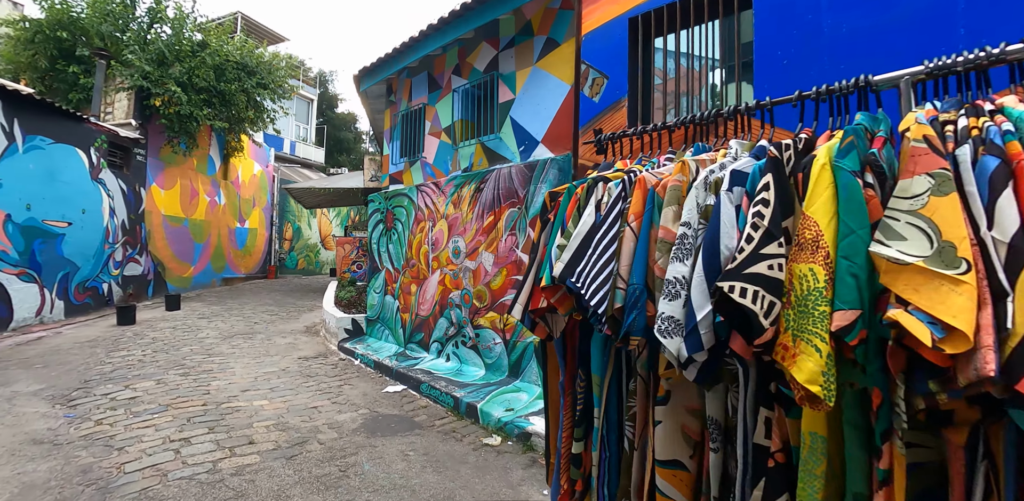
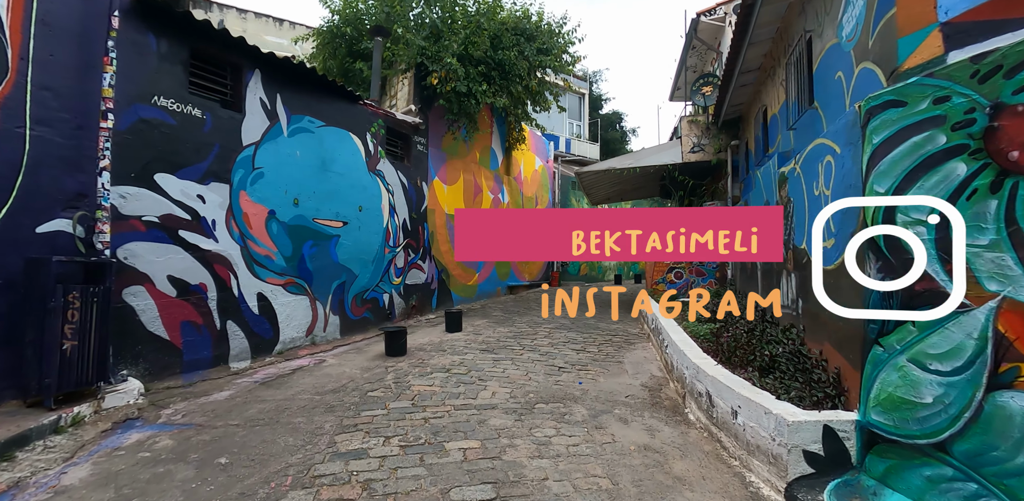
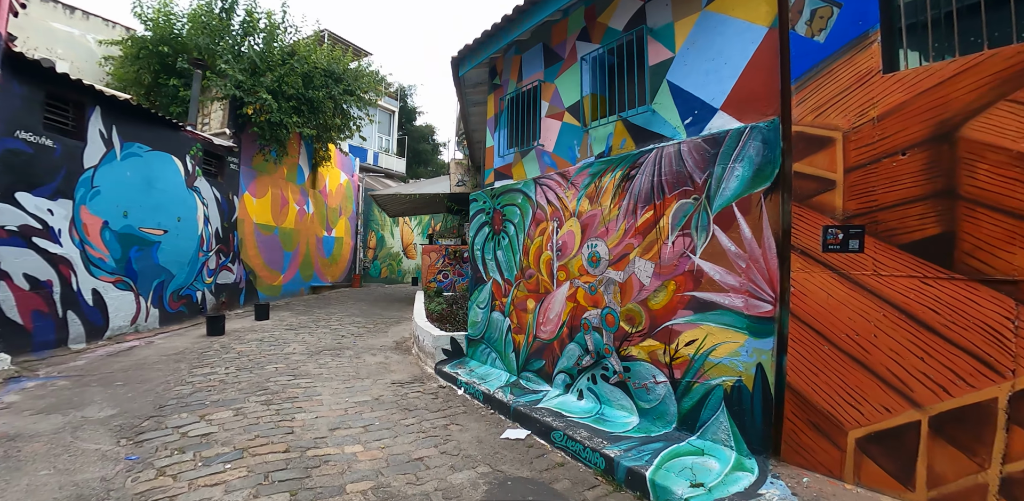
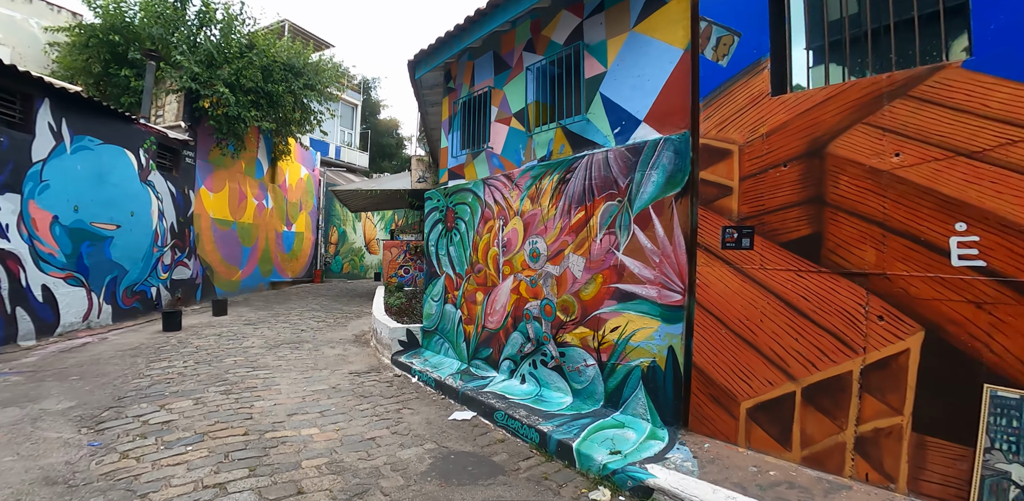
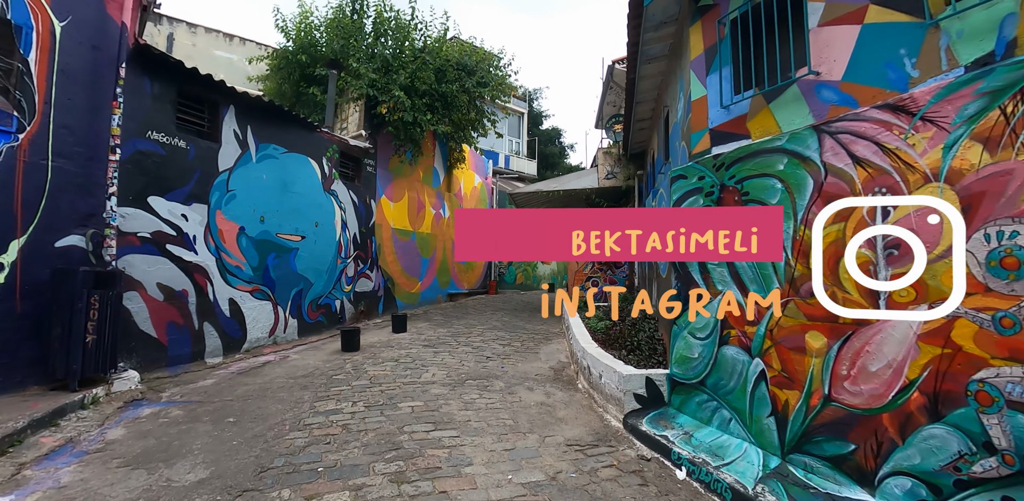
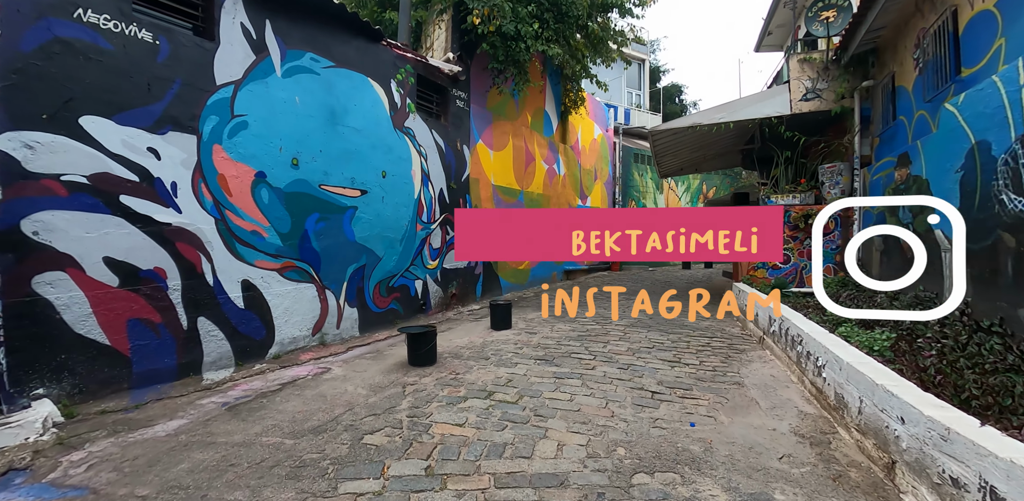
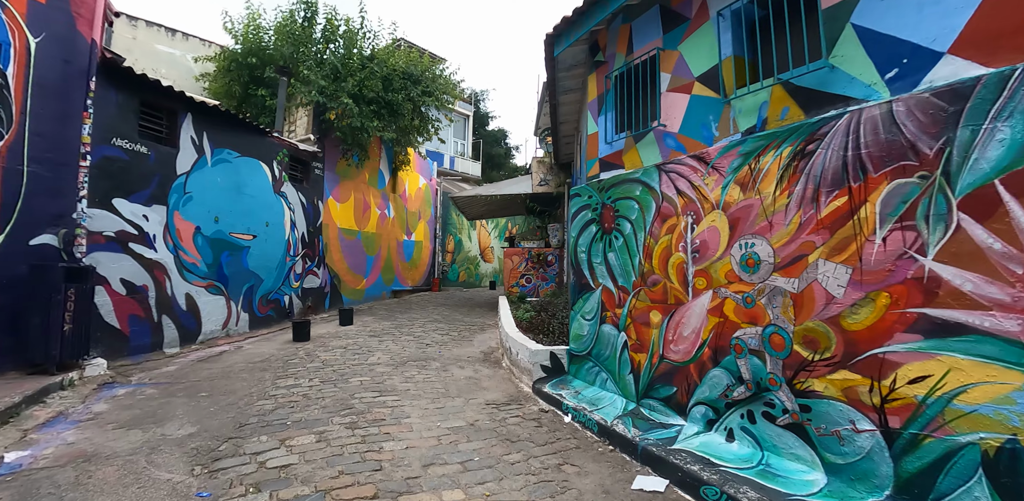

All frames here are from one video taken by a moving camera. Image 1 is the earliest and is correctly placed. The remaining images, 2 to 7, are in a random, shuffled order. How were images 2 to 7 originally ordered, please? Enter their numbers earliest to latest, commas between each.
4, 3, 7, 5, 2, 6
